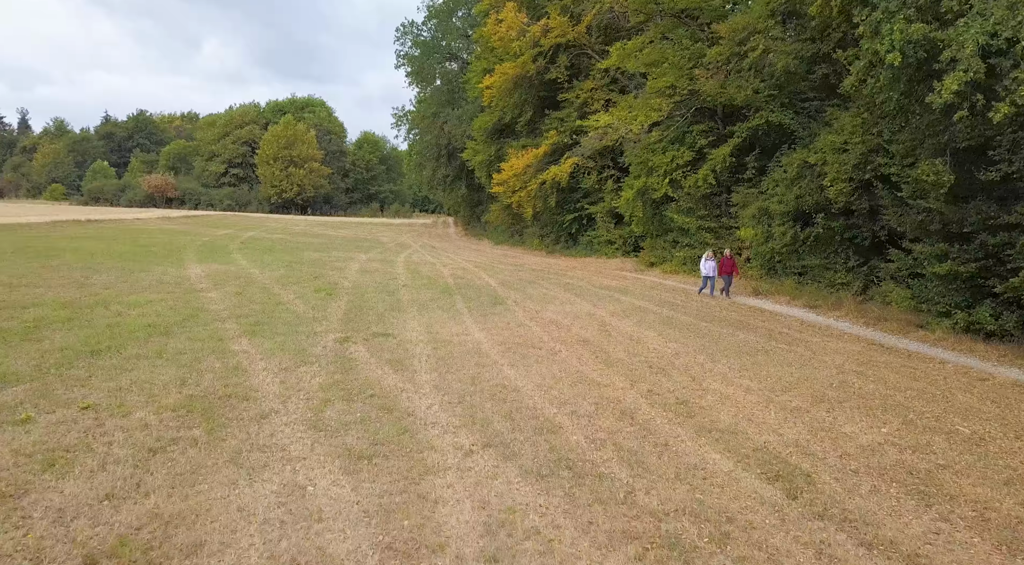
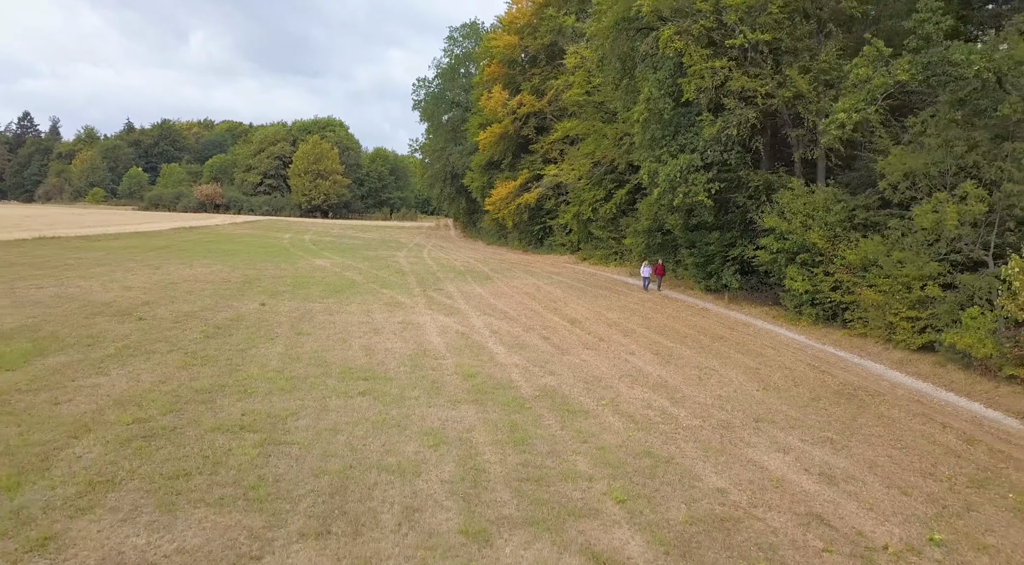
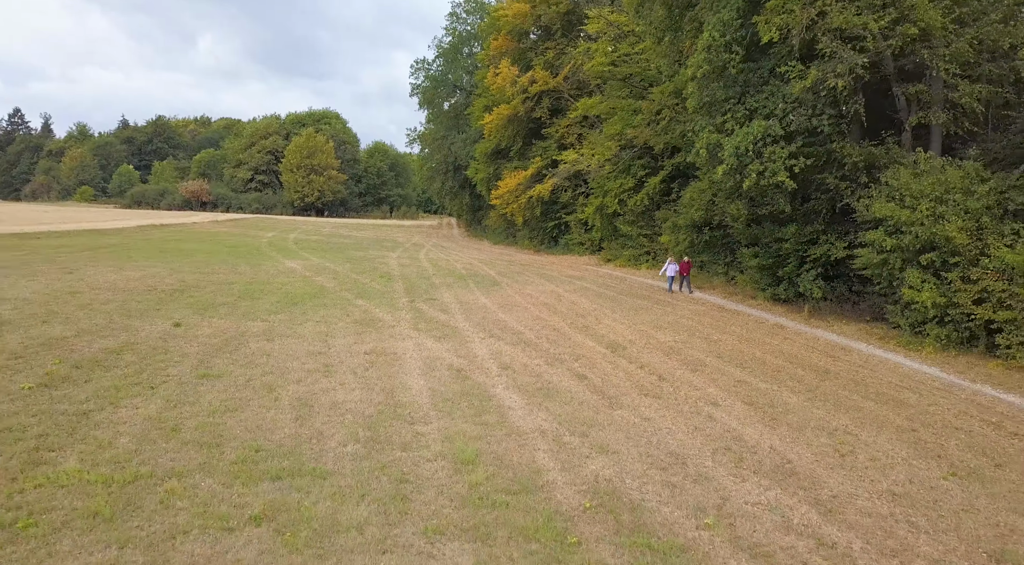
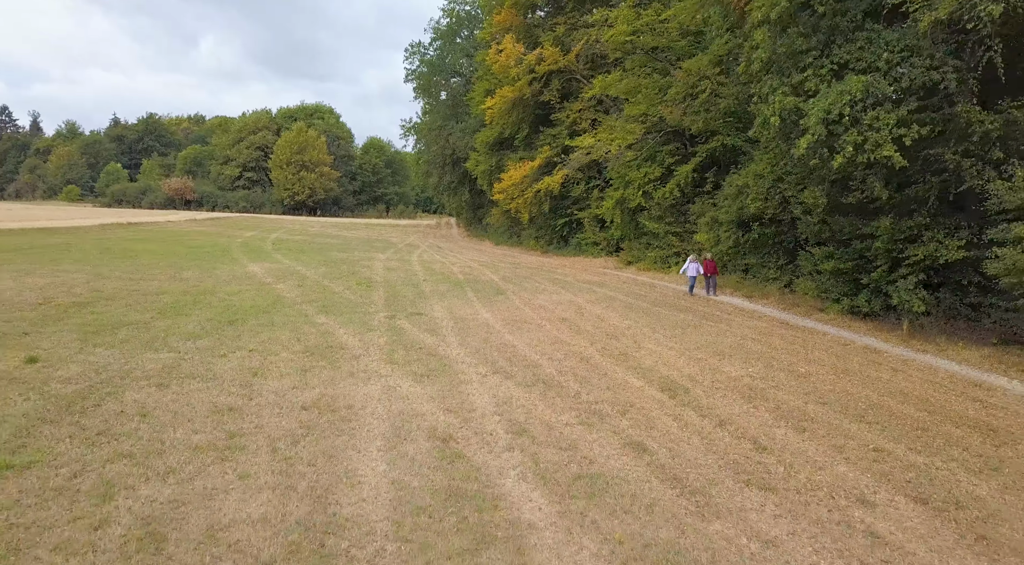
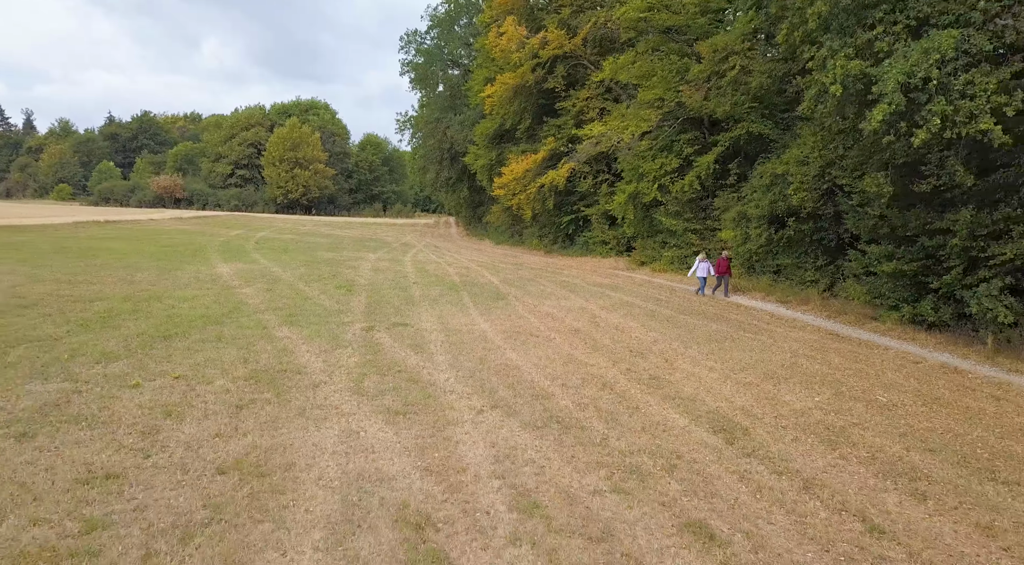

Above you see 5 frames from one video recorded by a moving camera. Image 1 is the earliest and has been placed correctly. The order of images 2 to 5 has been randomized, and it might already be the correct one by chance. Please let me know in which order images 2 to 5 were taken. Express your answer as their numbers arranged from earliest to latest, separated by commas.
5, 4, 3, 2
